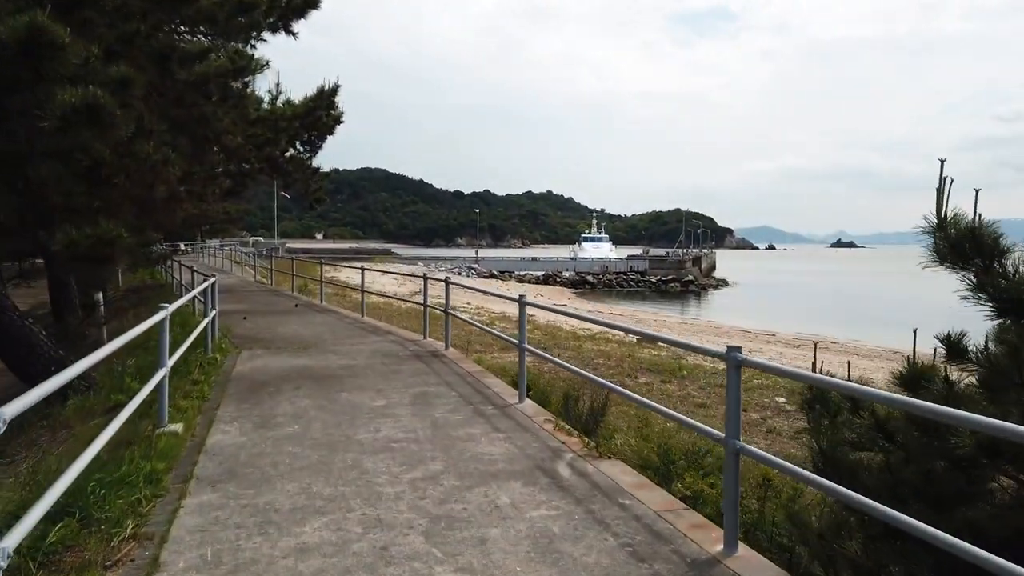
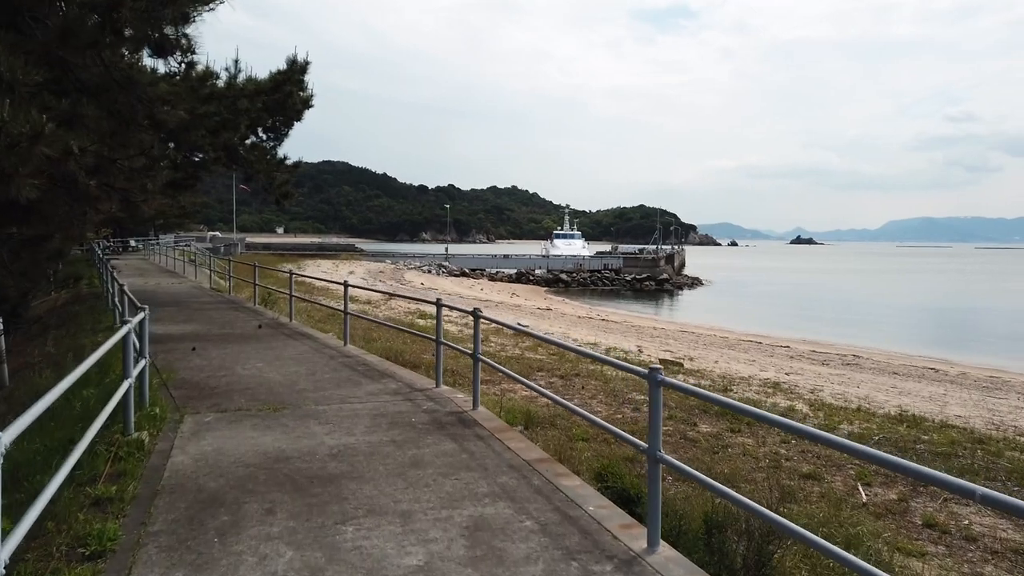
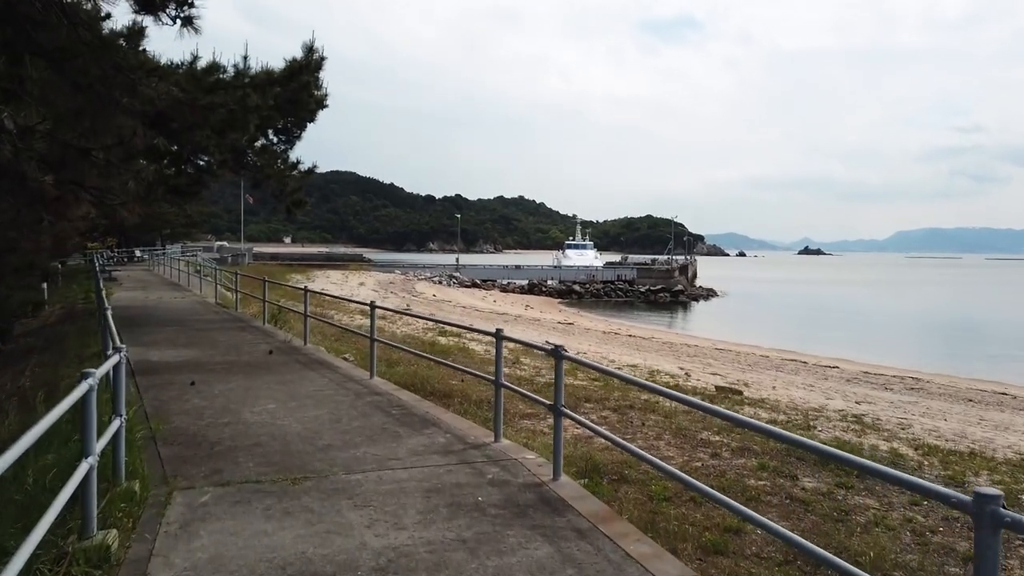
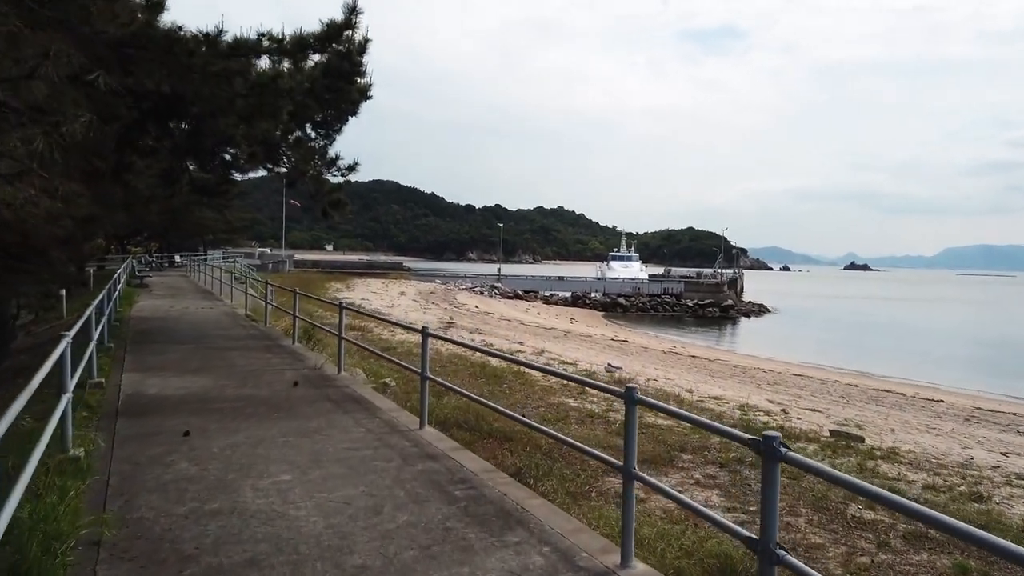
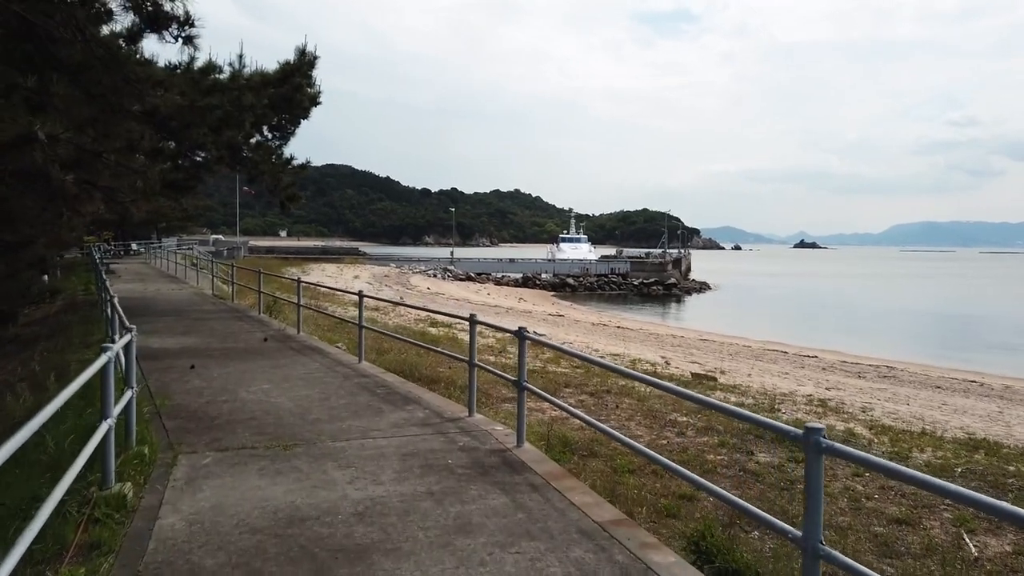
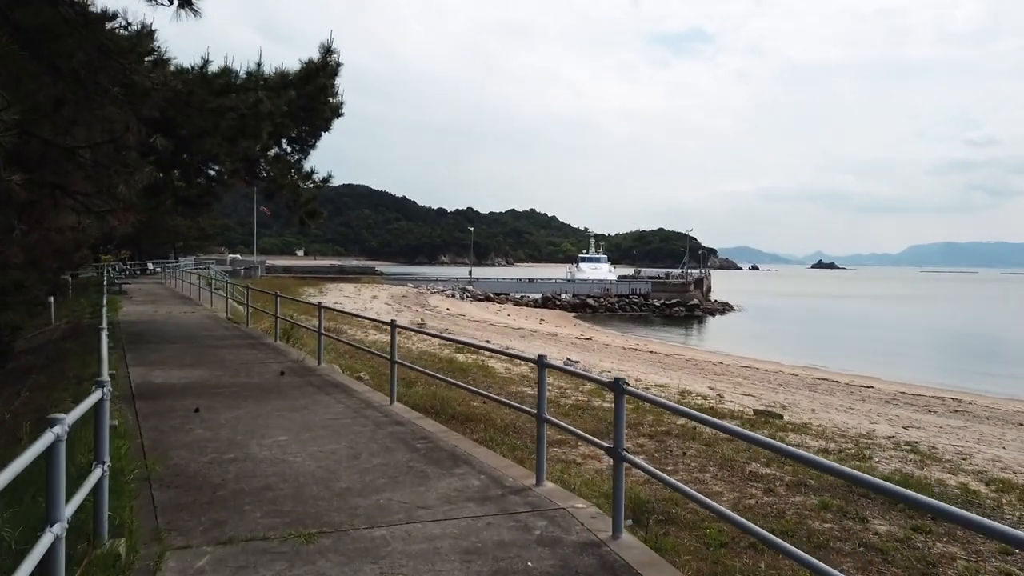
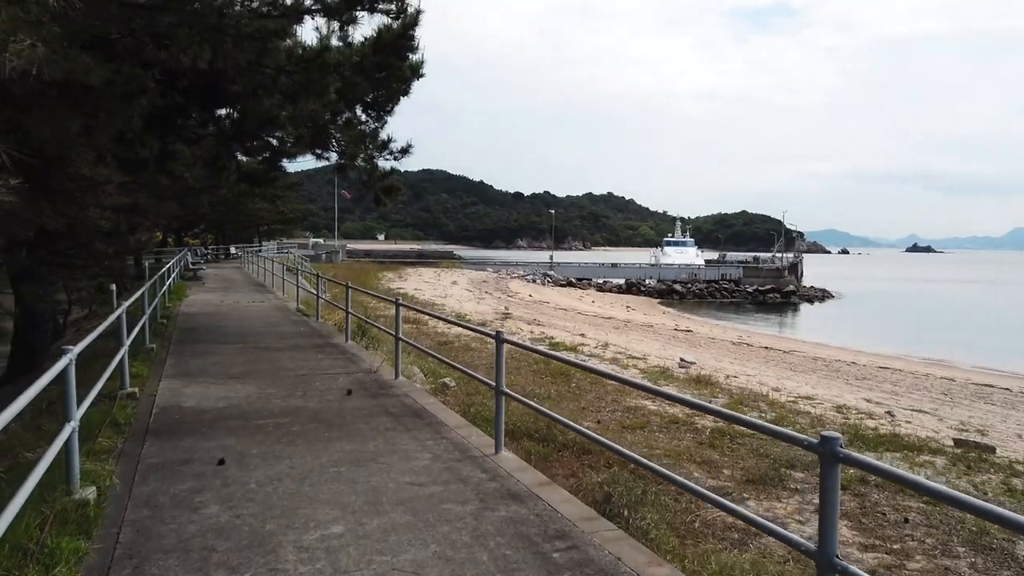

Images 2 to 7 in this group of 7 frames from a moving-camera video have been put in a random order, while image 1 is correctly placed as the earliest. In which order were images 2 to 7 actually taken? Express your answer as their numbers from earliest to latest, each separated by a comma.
2, 5, 3, 6, 4, 7
